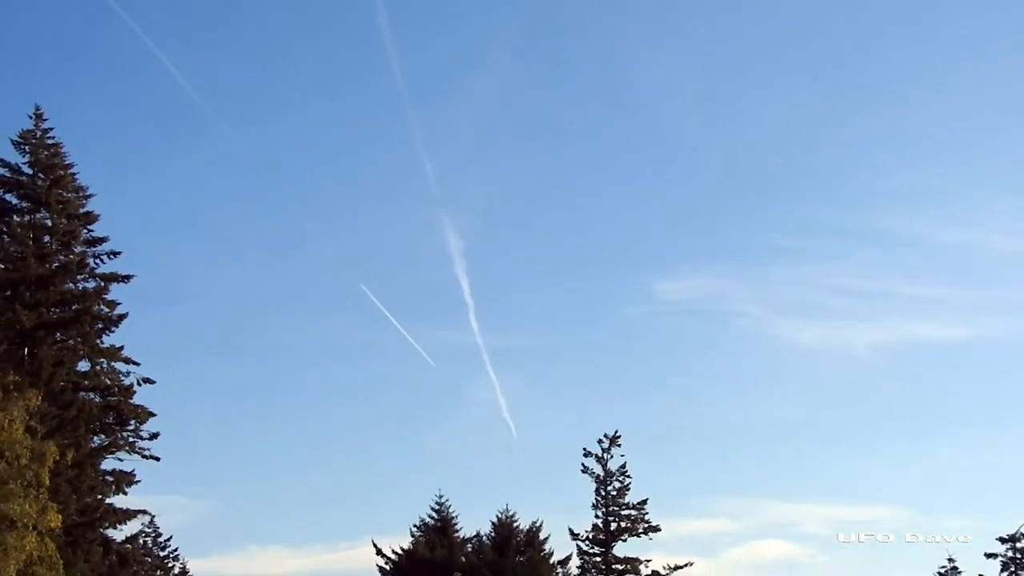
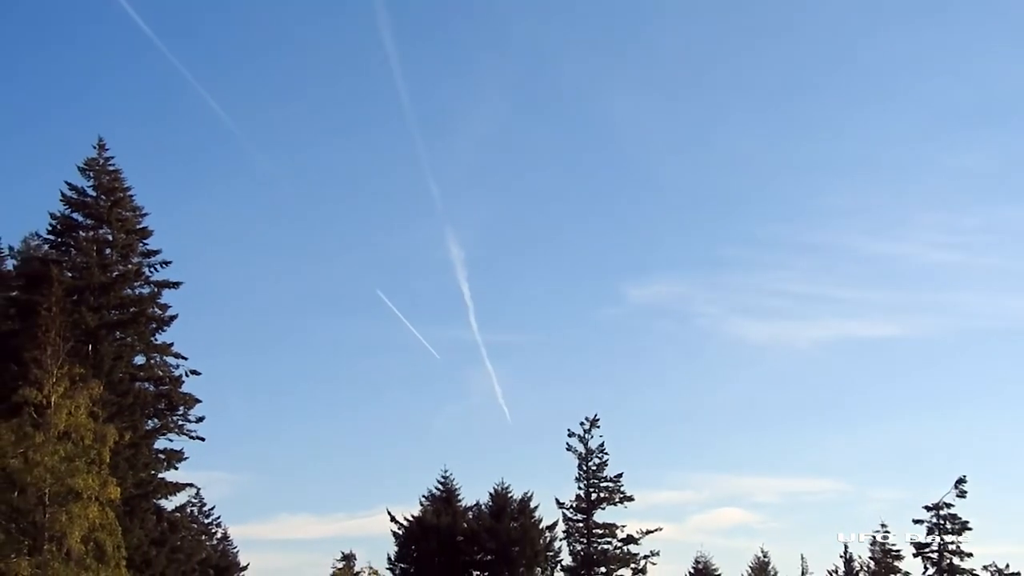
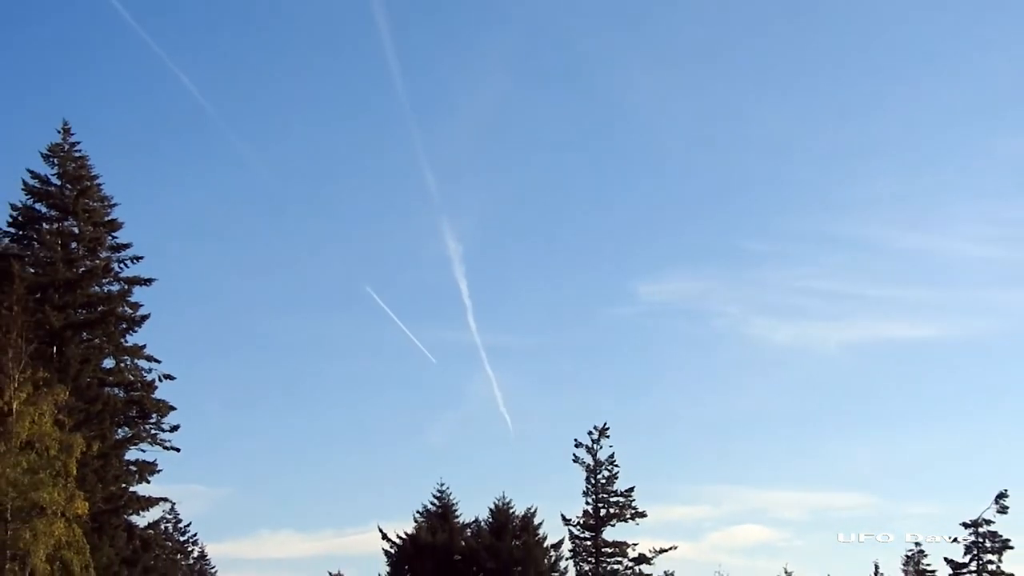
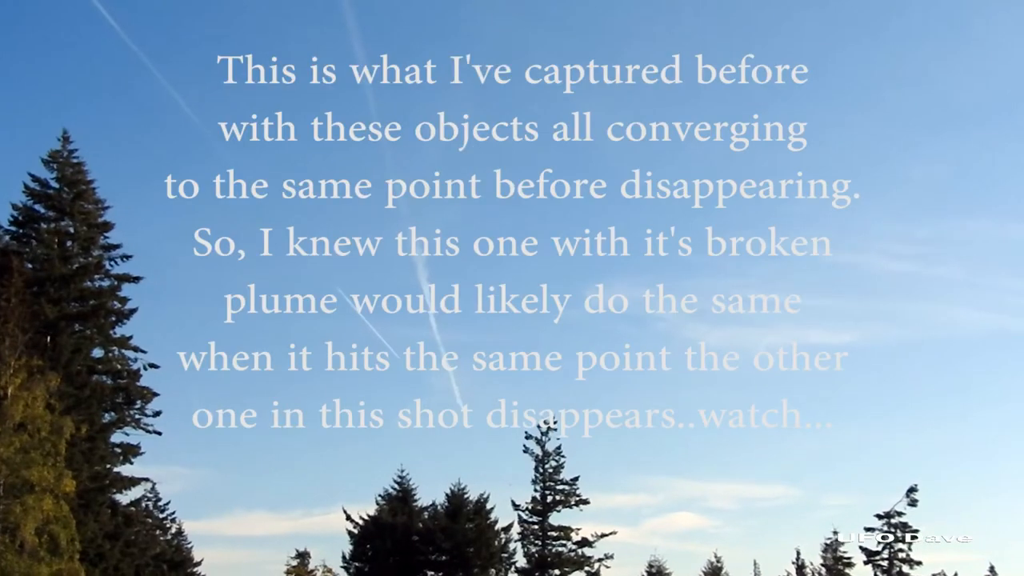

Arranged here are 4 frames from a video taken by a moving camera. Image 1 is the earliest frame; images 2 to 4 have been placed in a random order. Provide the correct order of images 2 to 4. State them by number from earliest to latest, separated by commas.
3, 2, 4
